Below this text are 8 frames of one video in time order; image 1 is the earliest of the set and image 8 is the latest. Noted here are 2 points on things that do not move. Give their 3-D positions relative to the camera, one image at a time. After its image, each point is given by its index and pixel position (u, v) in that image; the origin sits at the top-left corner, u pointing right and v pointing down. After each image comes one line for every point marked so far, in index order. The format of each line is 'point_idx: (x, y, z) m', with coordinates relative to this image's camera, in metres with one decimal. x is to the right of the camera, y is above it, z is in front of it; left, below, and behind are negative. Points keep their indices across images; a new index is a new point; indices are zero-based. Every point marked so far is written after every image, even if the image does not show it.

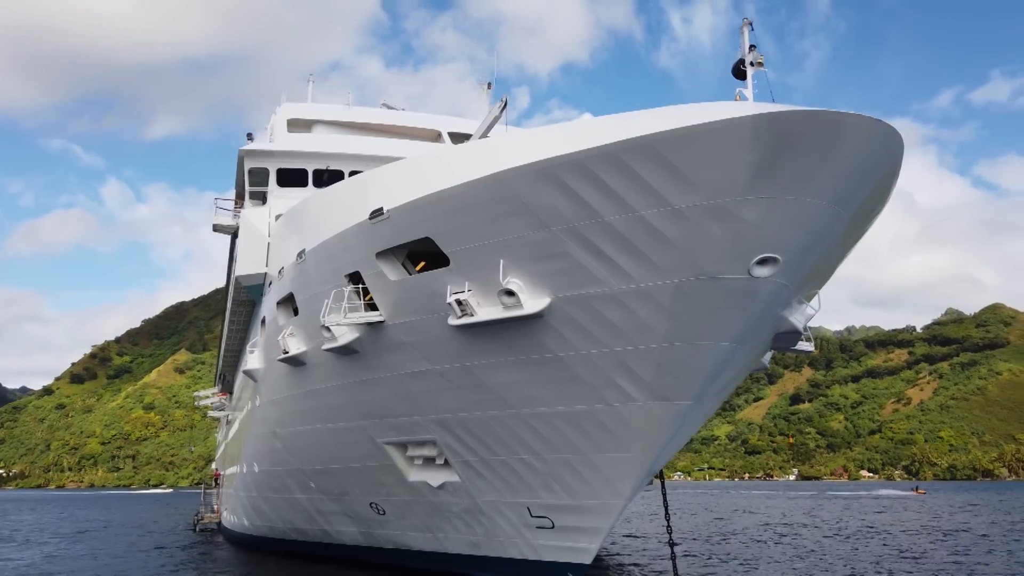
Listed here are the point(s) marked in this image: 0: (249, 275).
0: (-4.7, +0.2, +12.8) m
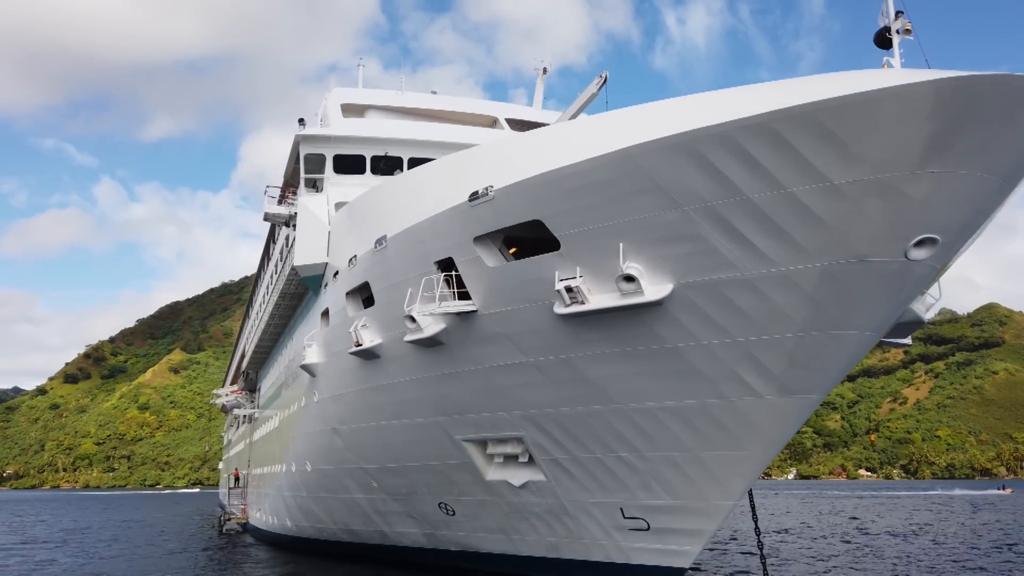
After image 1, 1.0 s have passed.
0: (-3.5, +0.4, +12.3) m
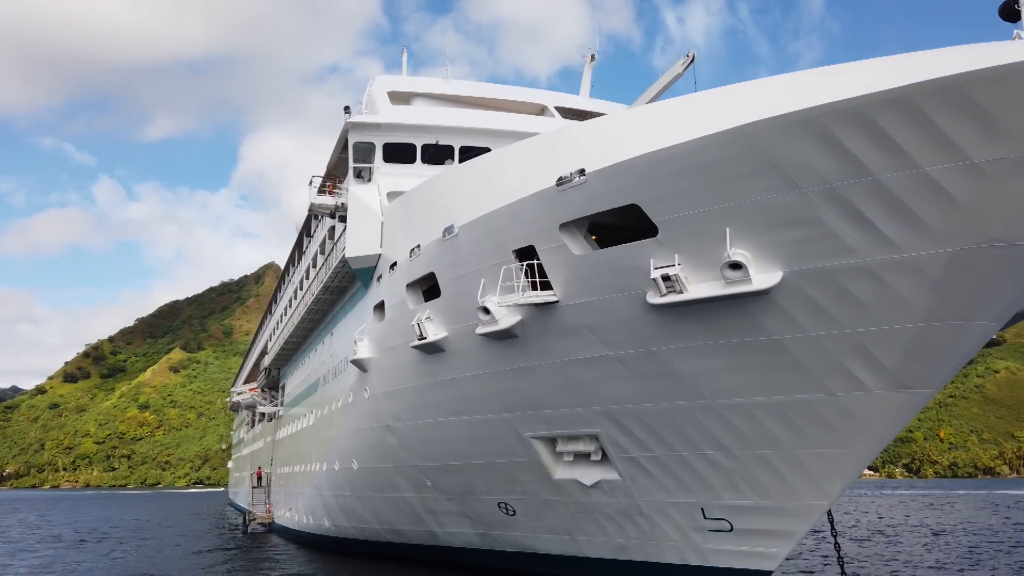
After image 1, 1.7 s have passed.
0: (-2.5, +0.5, +11.9) m
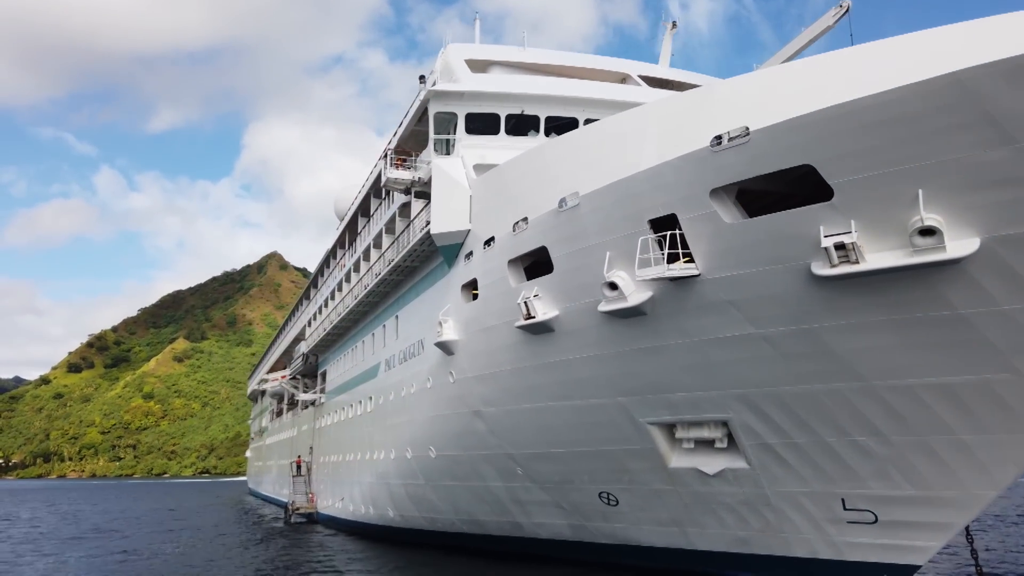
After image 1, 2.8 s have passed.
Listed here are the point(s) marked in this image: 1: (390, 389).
0: (-1.0, +0.8, +11.2) m
1: (-2.5, -2.1, +15.0) m
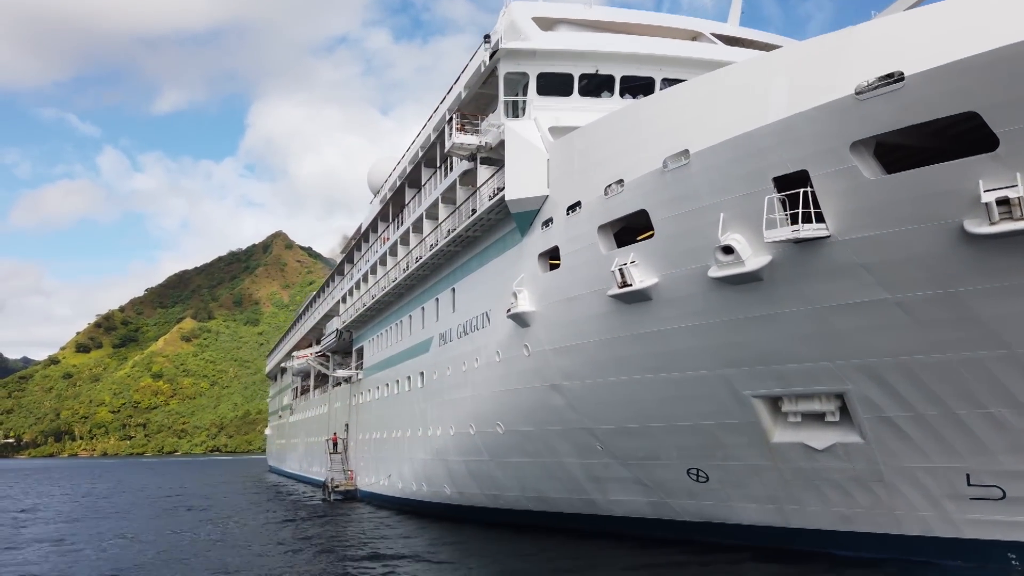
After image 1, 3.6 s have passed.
0: (+0.1, +1.3, +10.7) m
1: (-1.3, -1.5, +14.6) m
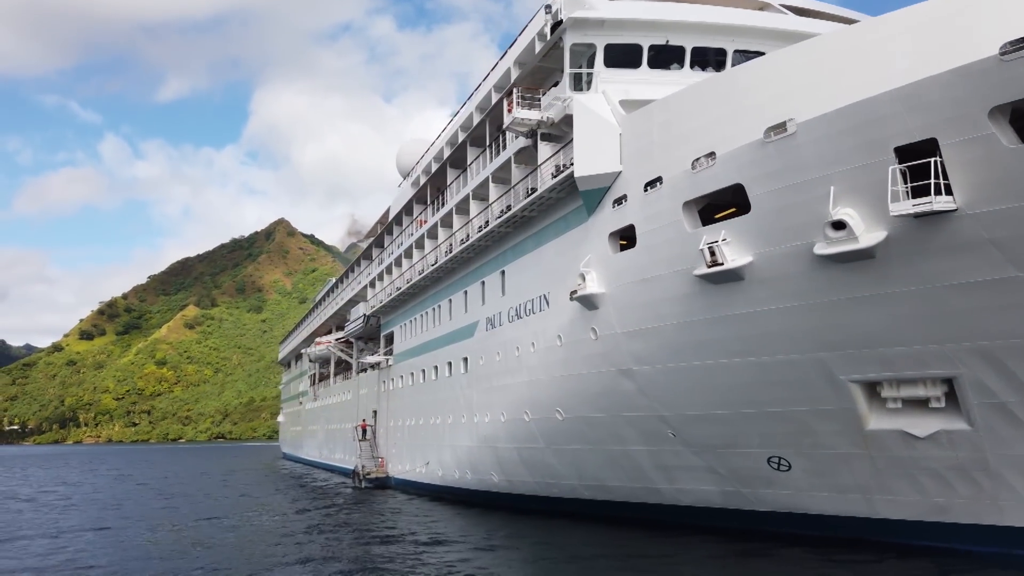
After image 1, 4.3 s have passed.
0: (+1.1, +1.6, +10.3) m
1: (-0.3, -1.2, +14.2) m
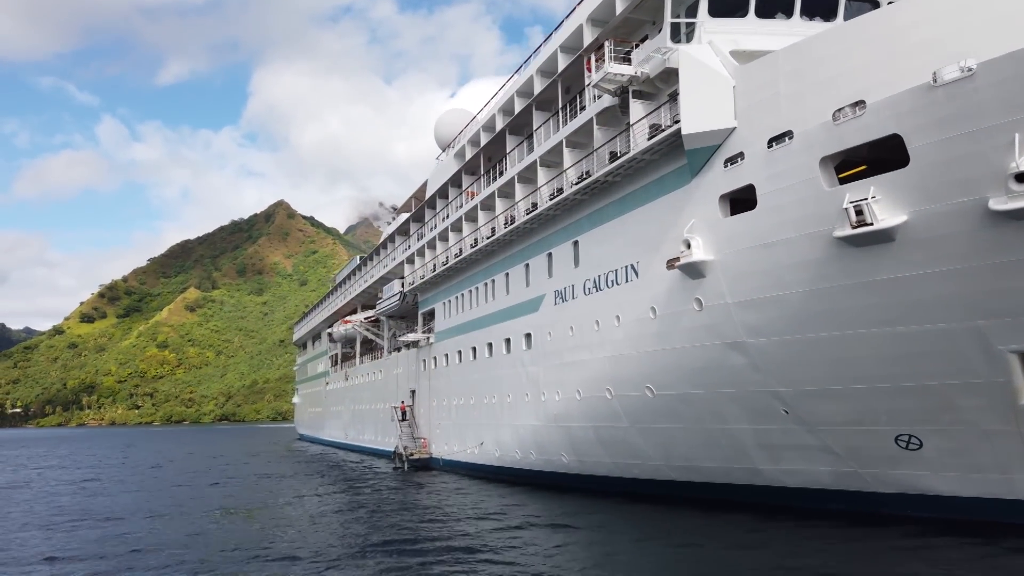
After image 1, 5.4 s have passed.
0: (+2.5, +2.0, +9.5) m
1: (+1.1, -0.6, +13.5) m
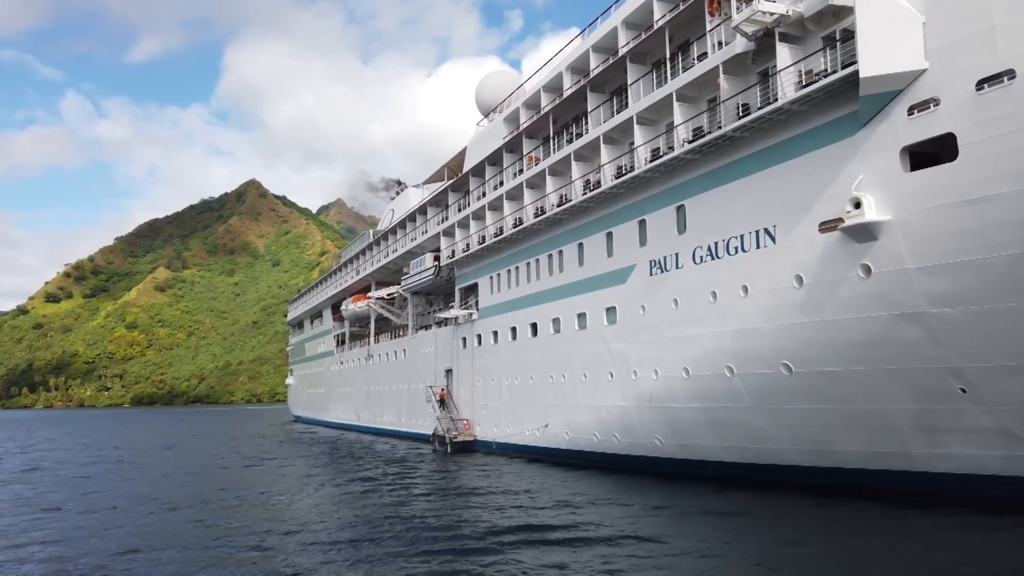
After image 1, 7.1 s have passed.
0: (+4.3, +2.4, +8.4) m
1: (+2.7, -0.1, +12.4) m
